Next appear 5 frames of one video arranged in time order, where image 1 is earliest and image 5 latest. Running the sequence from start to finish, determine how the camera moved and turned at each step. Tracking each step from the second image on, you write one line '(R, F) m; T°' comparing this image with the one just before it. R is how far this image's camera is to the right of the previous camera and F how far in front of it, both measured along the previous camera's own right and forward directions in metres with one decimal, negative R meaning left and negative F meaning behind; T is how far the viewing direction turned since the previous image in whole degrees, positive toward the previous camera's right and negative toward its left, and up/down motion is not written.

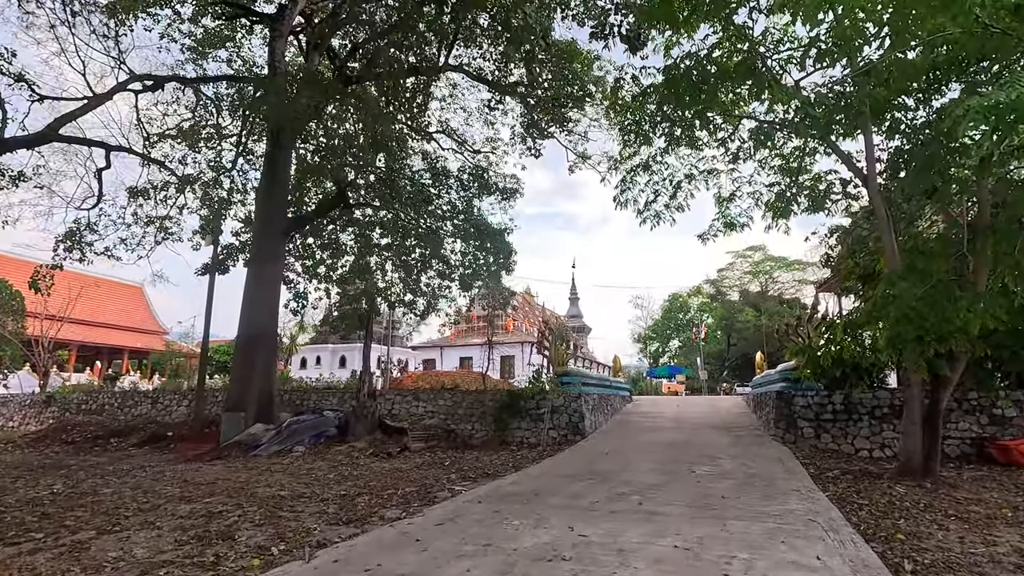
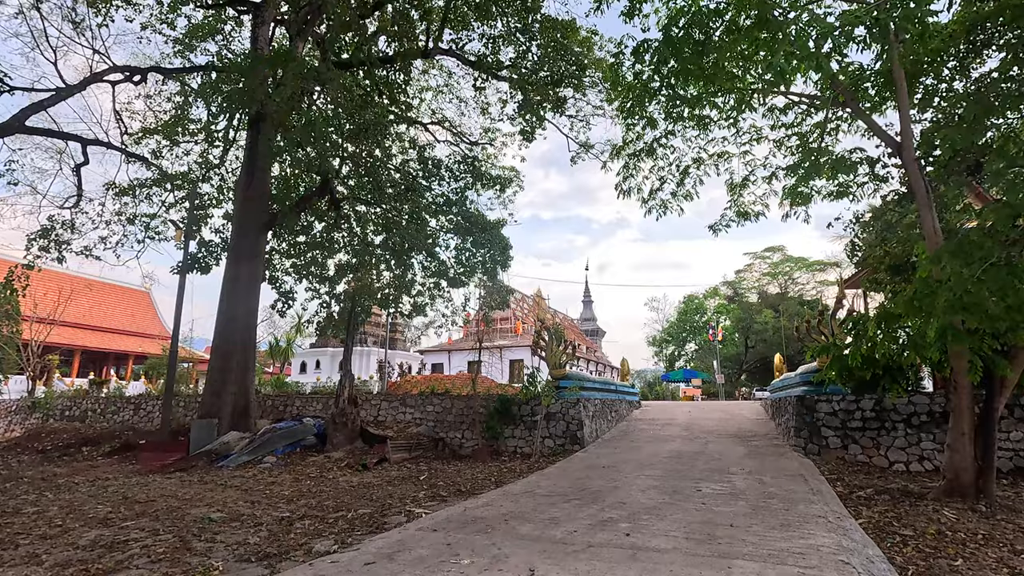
(+0.4, +0.8) m; -2°
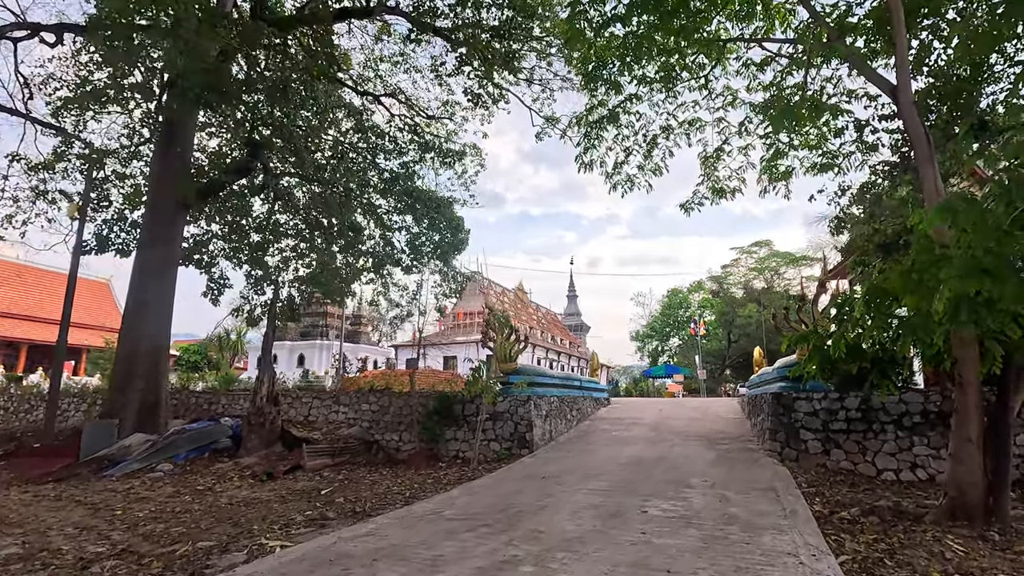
(+0.7, +1.1) m; +1°
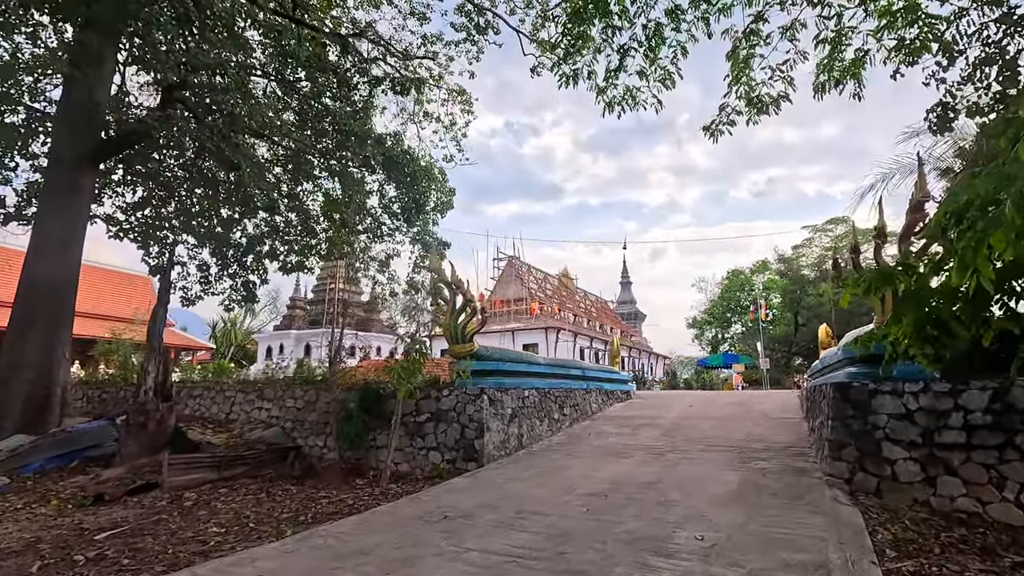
(+1.3, +2.3) m; -7°
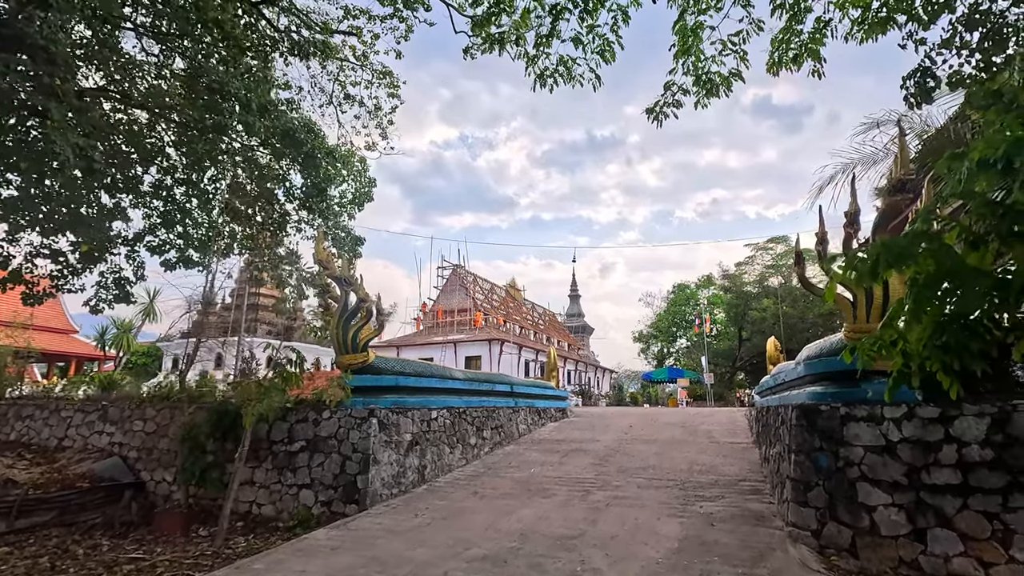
(+0.5, +1.1) m; +5°
